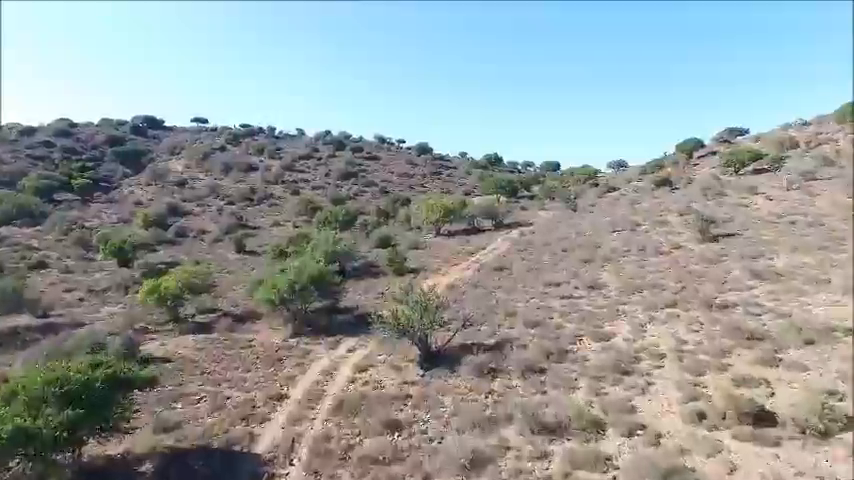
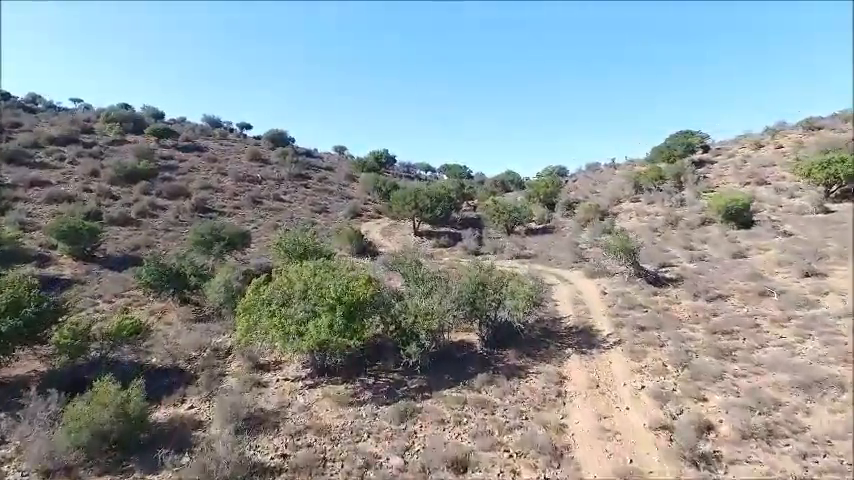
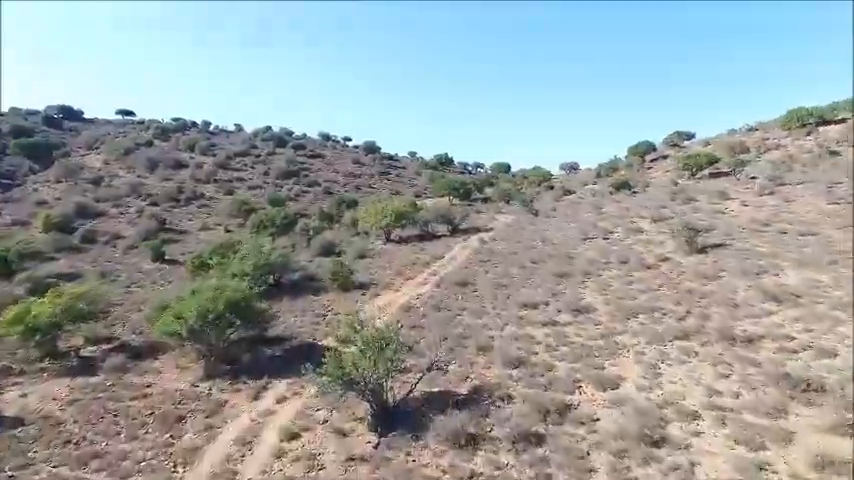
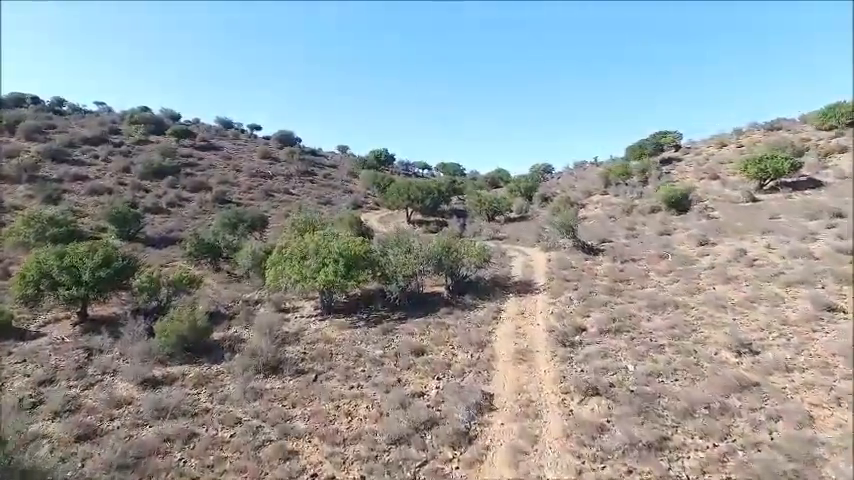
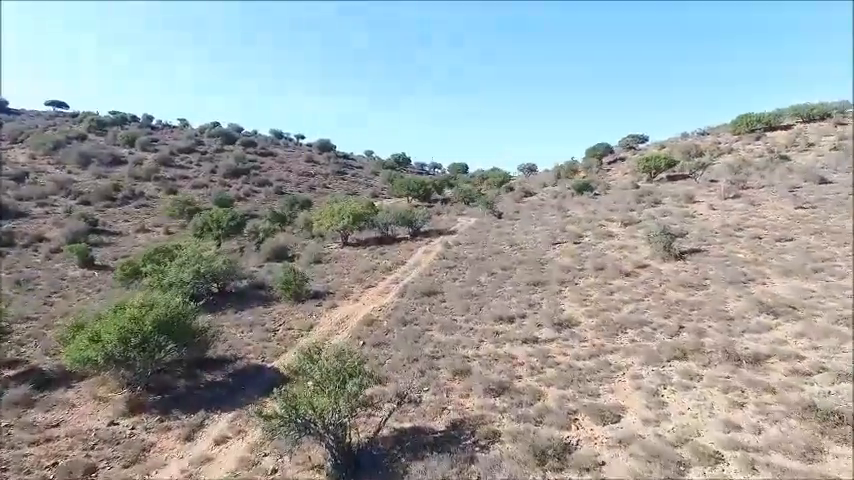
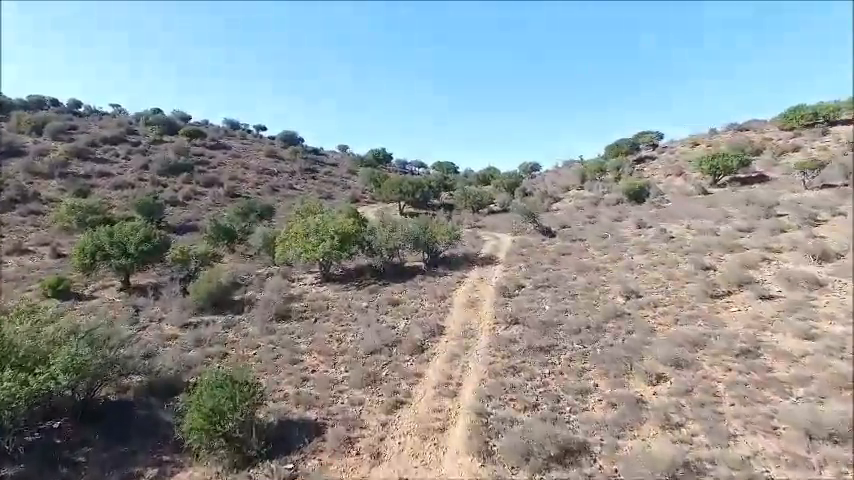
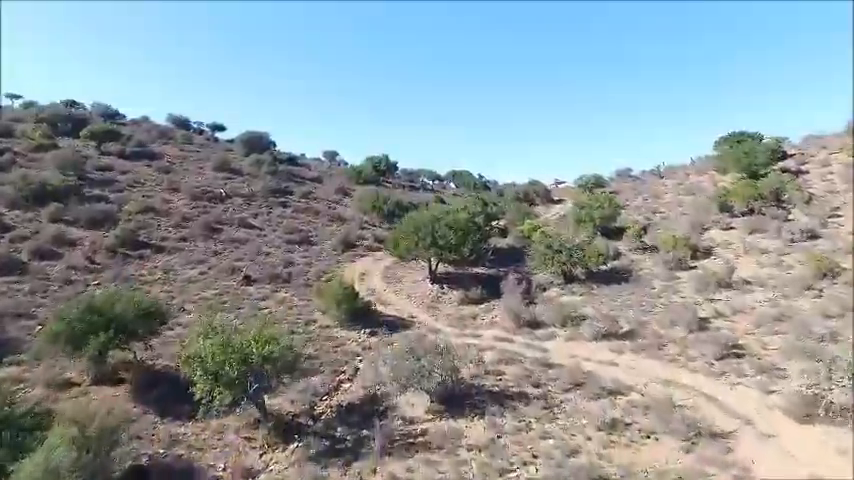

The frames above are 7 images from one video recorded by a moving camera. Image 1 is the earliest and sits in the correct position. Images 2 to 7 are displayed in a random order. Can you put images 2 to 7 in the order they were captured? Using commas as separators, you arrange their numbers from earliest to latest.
3, 5, 6, 4, 2, 7
